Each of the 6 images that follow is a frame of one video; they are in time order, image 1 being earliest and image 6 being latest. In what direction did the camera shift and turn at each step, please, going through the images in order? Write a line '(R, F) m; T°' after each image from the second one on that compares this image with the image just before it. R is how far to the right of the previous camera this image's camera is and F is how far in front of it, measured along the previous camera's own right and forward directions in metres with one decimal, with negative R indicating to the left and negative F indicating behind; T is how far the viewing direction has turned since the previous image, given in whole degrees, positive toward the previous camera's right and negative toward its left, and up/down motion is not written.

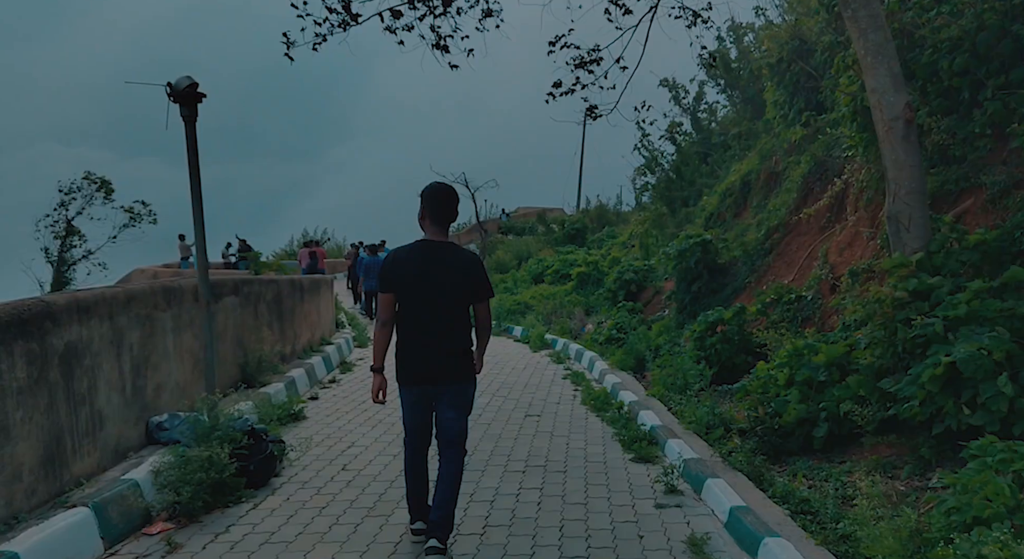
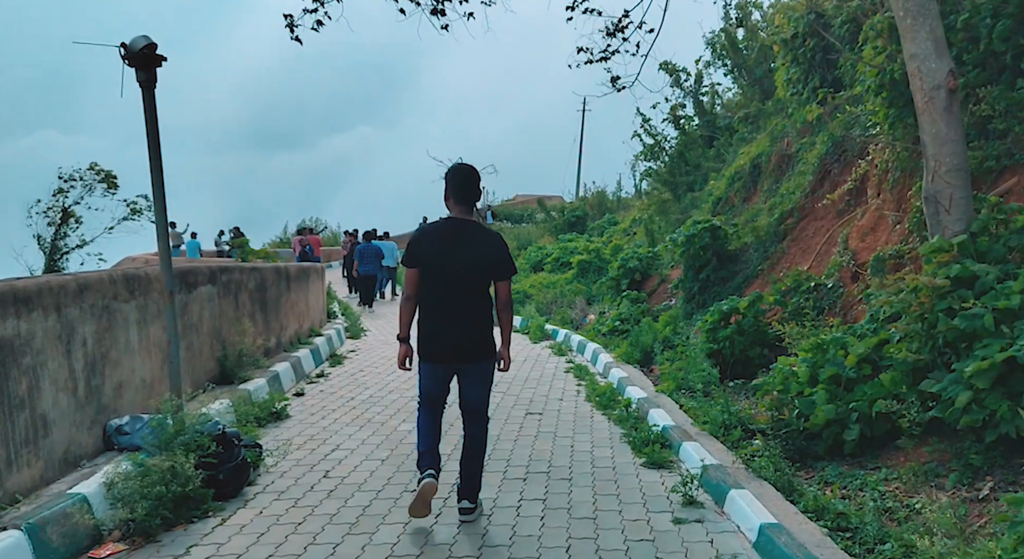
(0.0, +0.5) m; 0°
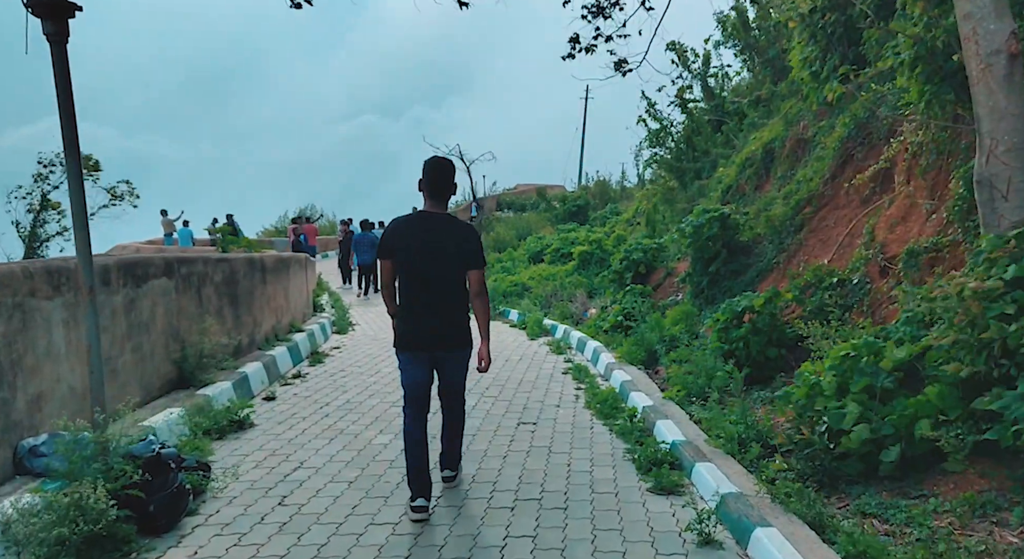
(+0.1, +0.7) m; 0°
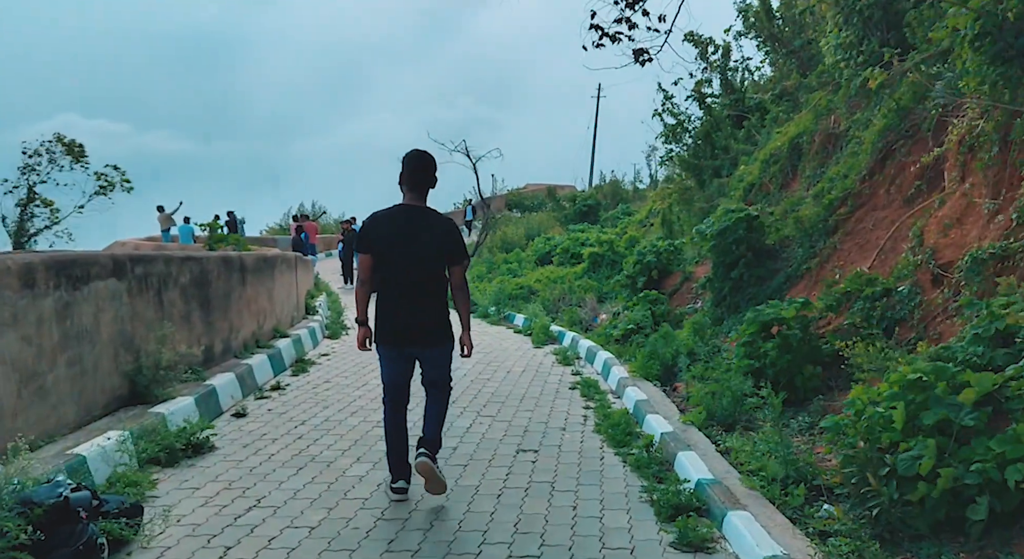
(+0.1, +0.8) m; -1°
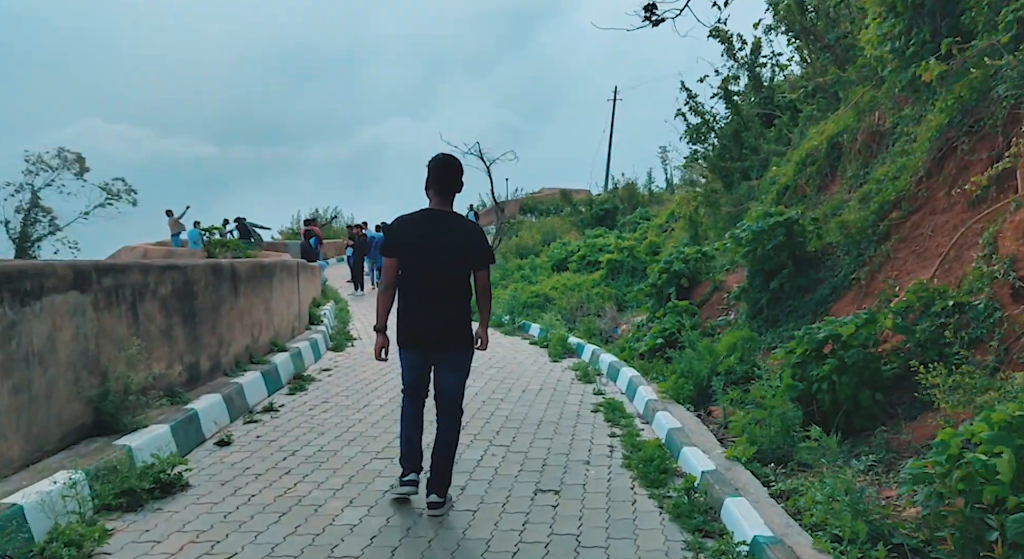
(0.0, +0.7) m; -1°
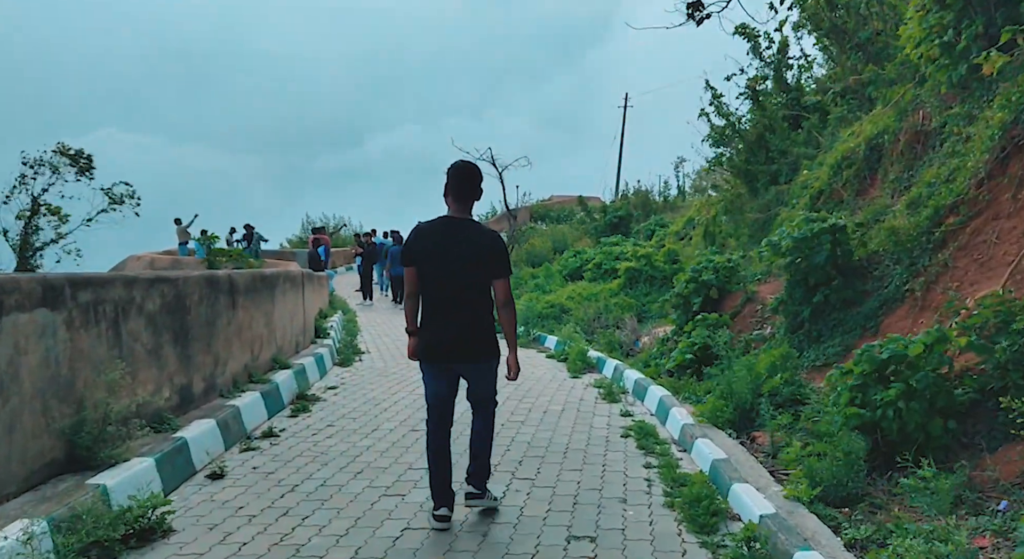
(-0.1, +0.6) m; -1°
